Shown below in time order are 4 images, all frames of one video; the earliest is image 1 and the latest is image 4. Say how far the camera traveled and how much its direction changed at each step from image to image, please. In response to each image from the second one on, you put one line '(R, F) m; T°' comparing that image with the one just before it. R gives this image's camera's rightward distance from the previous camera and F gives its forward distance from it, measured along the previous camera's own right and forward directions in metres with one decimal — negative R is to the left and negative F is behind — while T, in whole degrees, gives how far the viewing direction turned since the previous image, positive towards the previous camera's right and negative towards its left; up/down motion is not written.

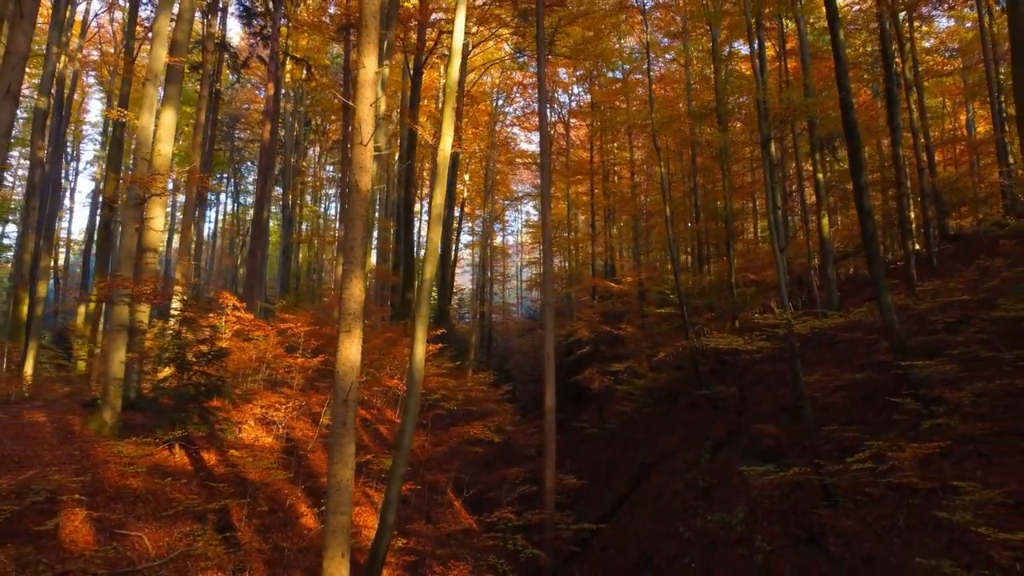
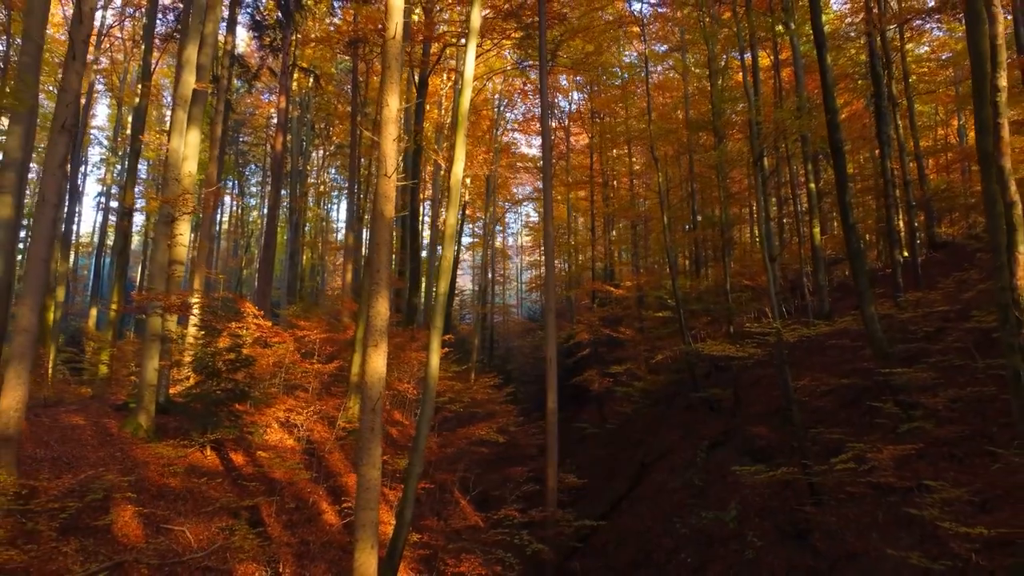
(-0.1, -0.5) m; 0°
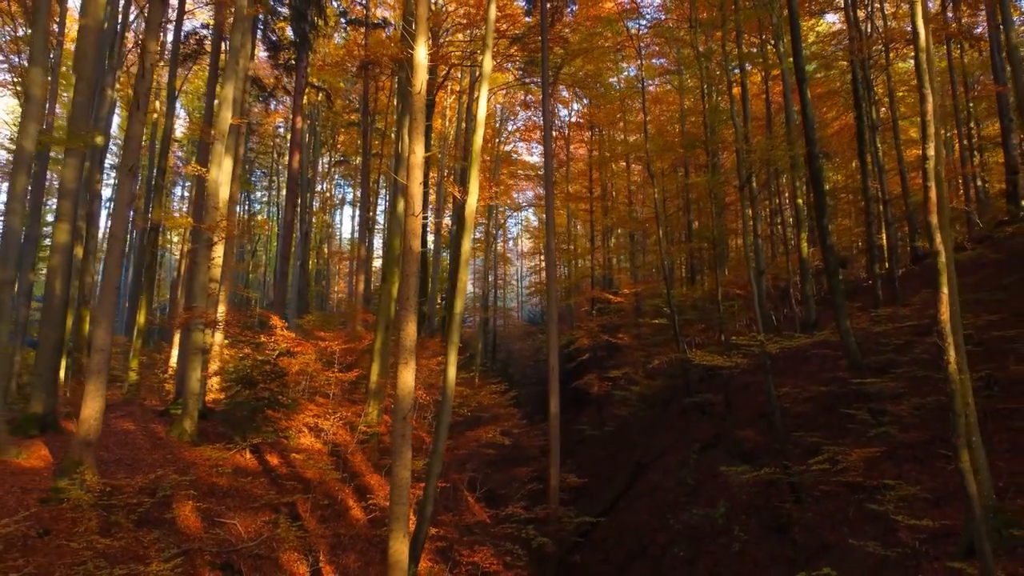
(-0.1, -0.8) m; 0°
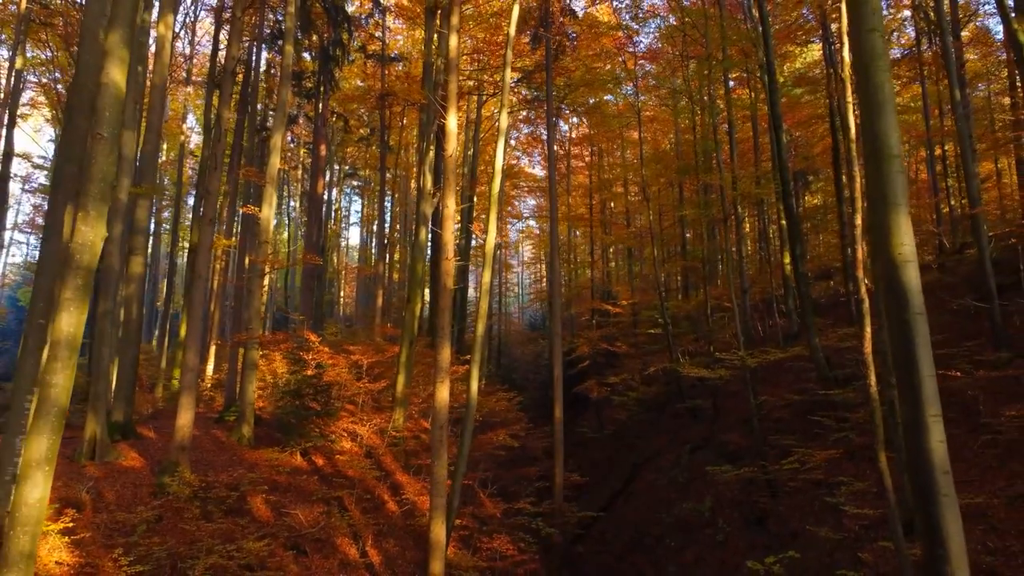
(-0.2, -1.4) m; 0°
